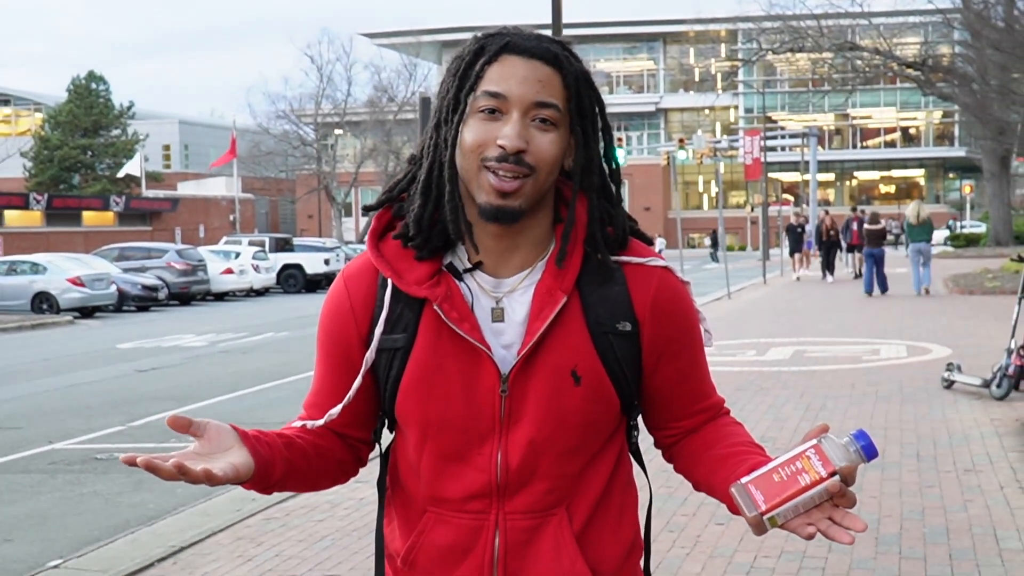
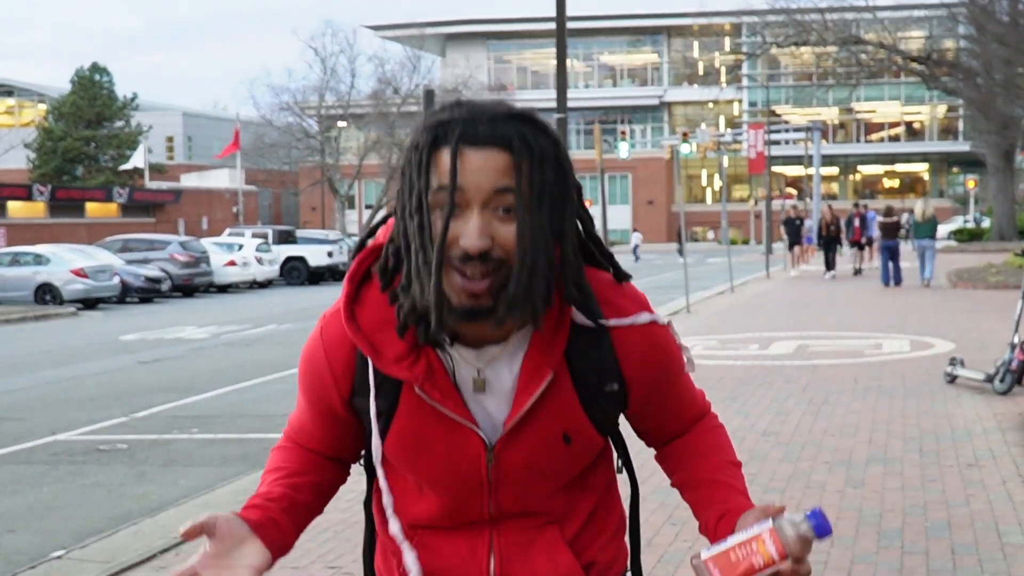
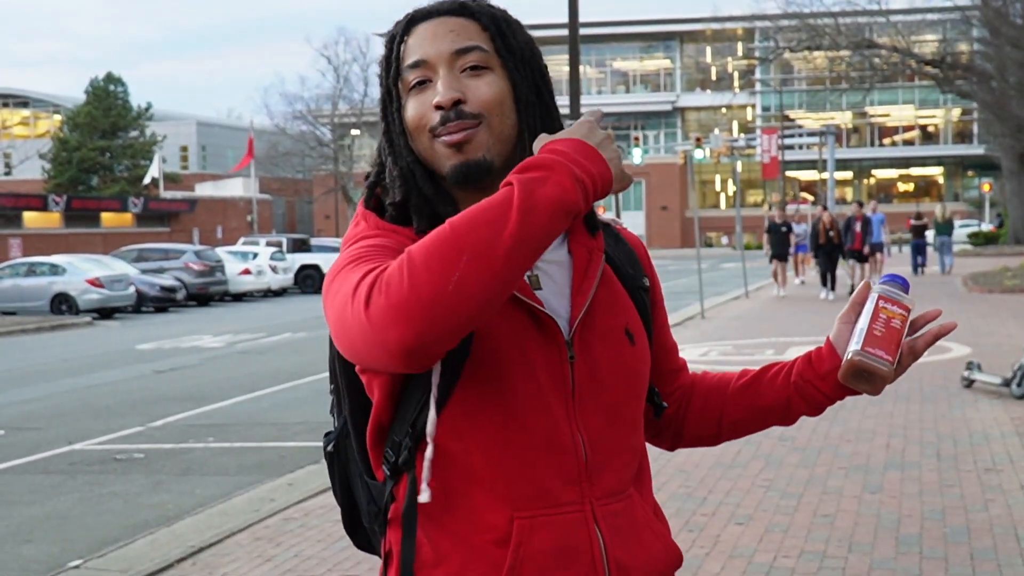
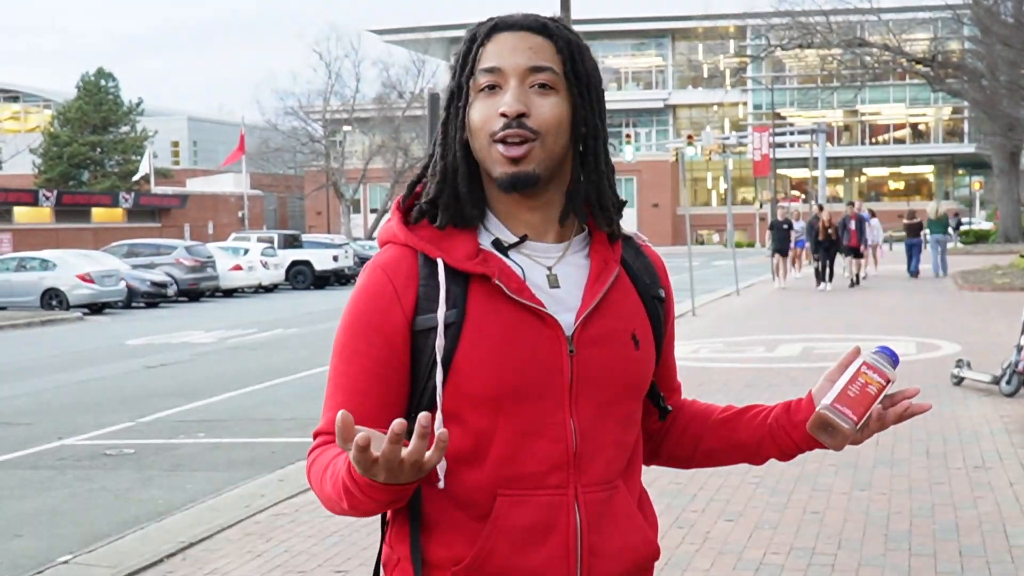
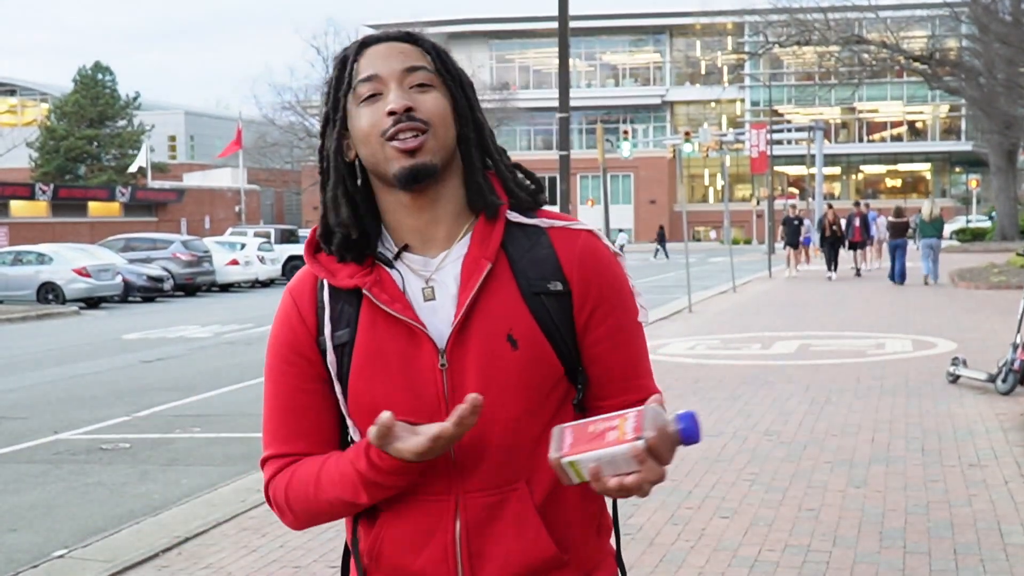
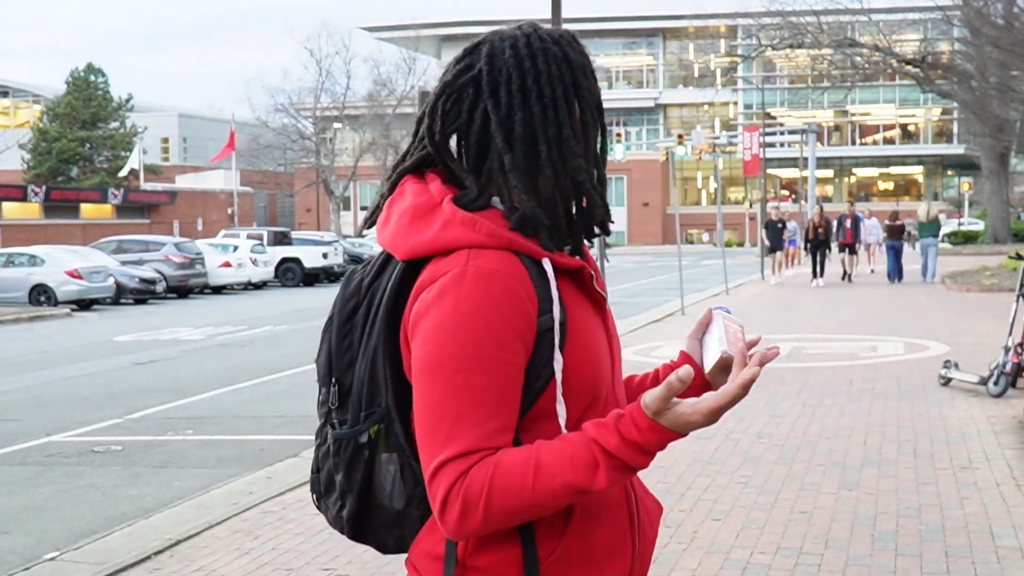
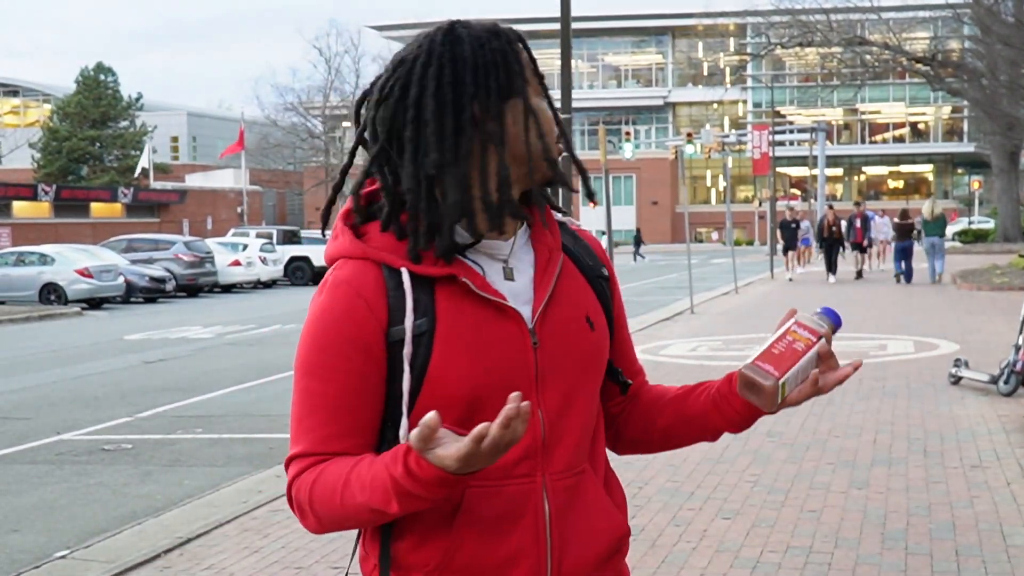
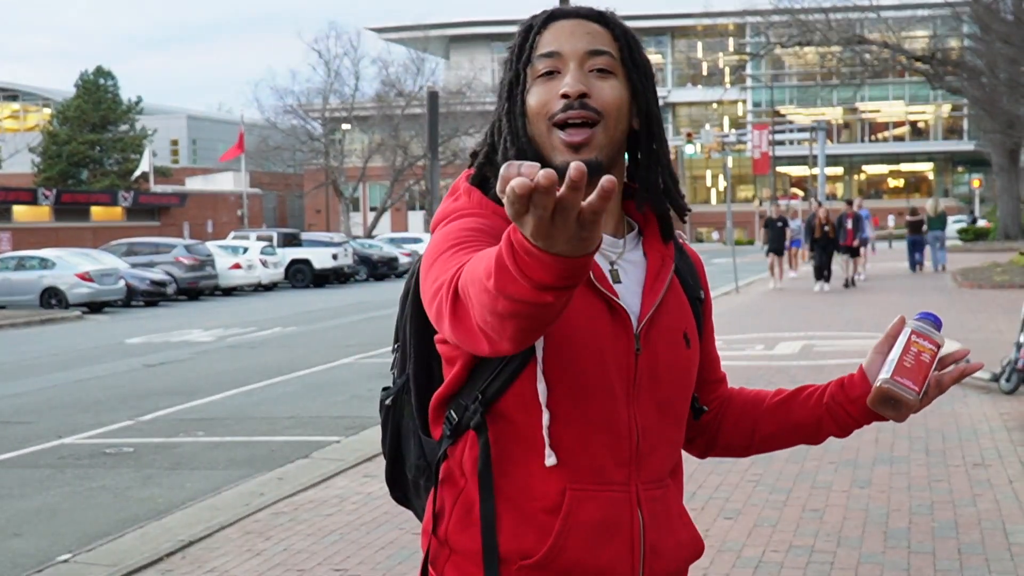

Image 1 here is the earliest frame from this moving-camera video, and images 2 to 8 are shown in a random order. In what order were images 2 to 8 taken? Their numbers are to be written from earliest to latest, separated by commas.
2, 5, 7, 6, 4, 8, 3
